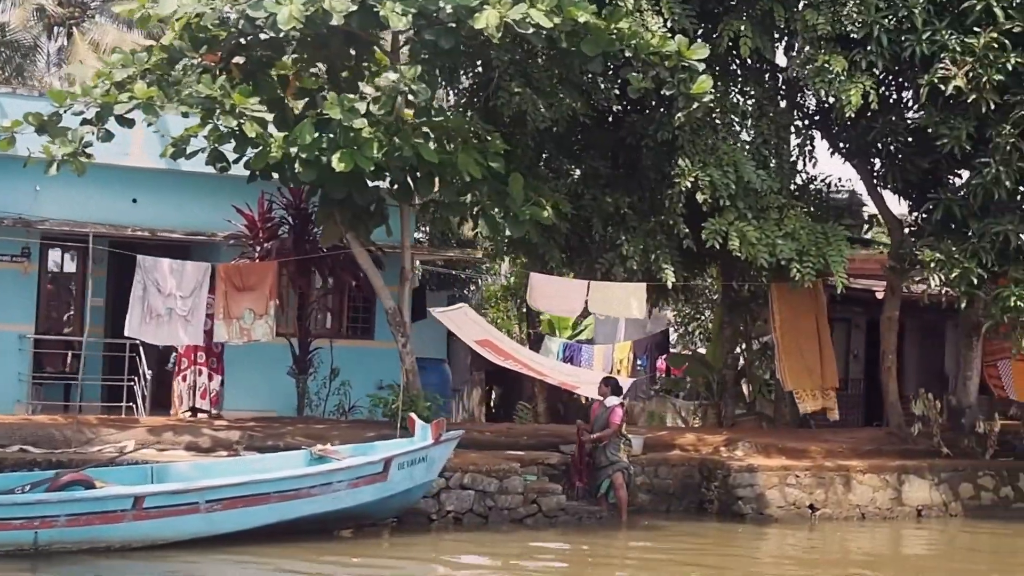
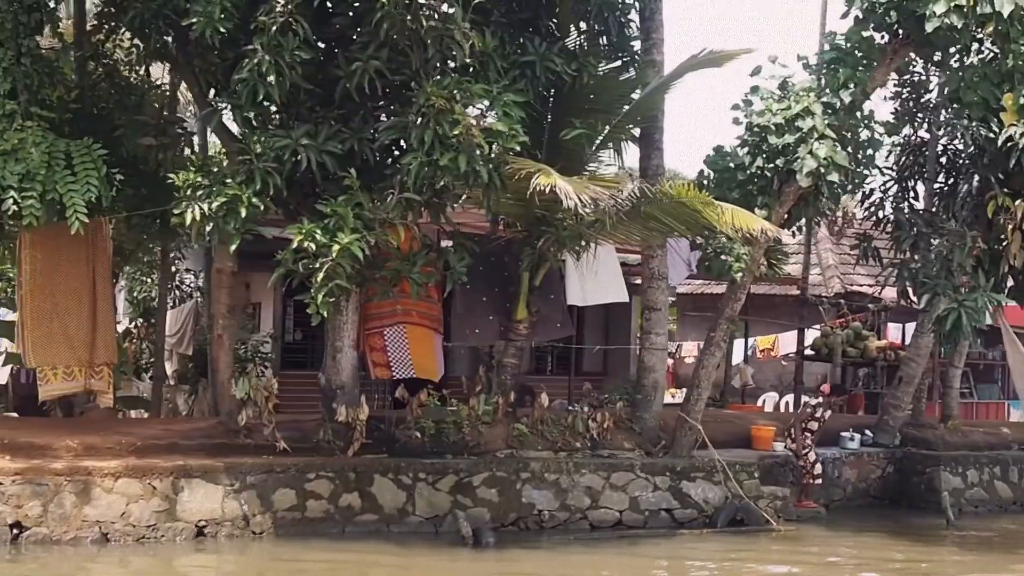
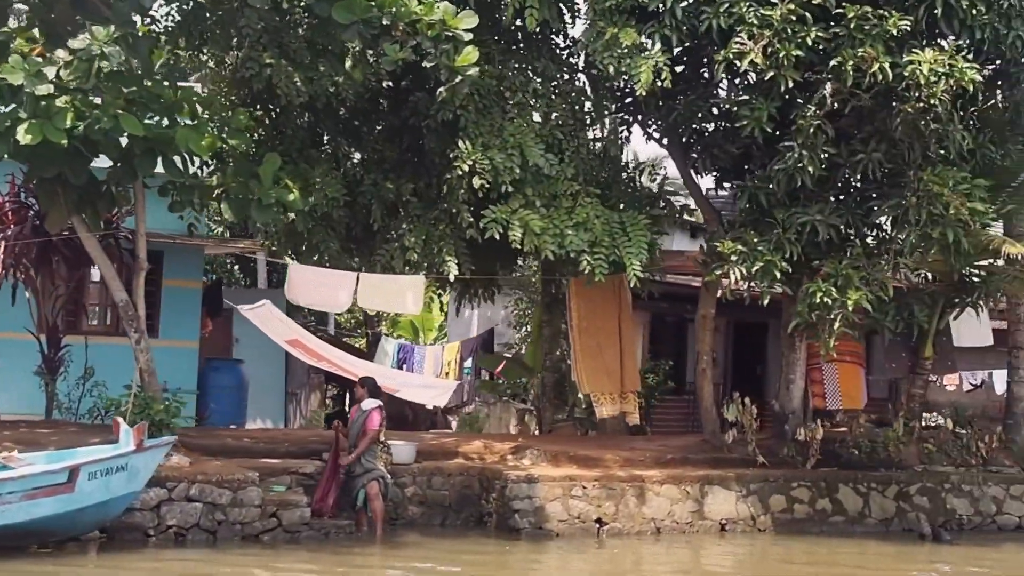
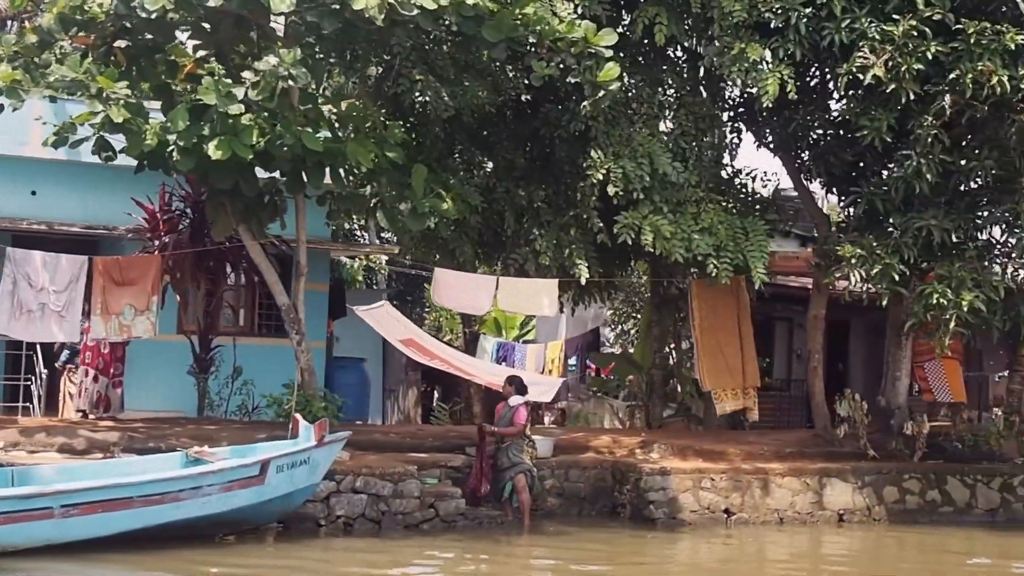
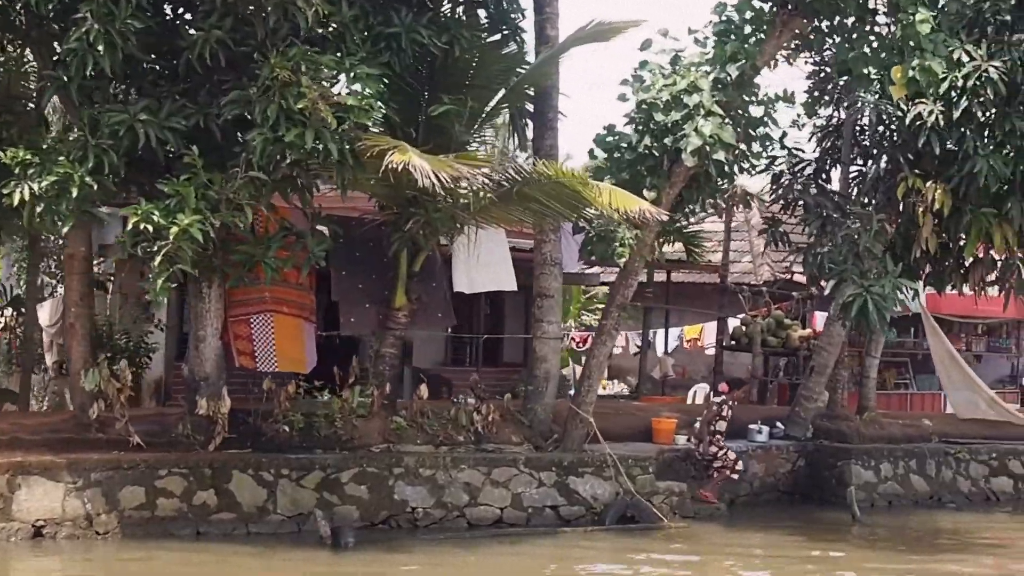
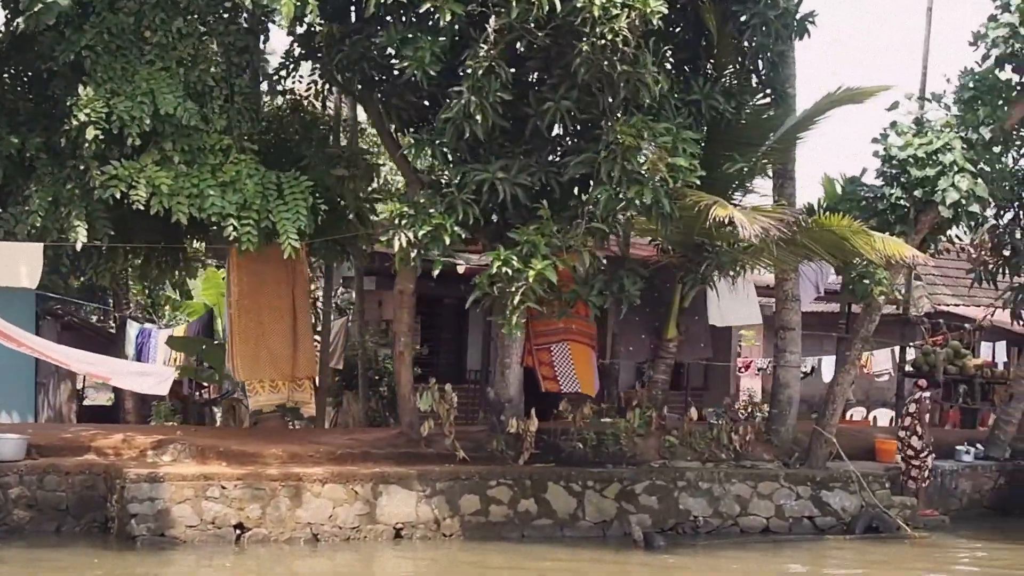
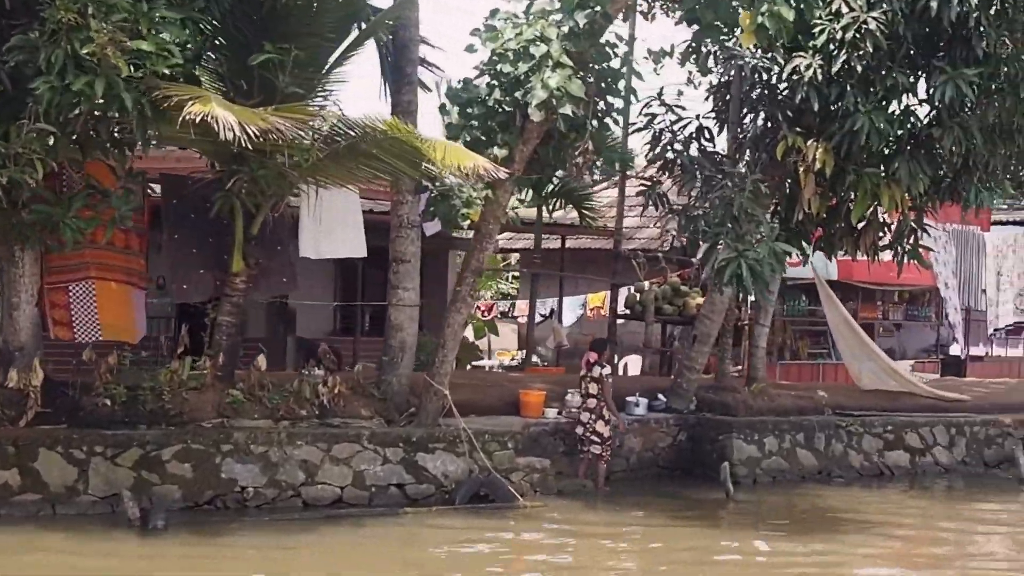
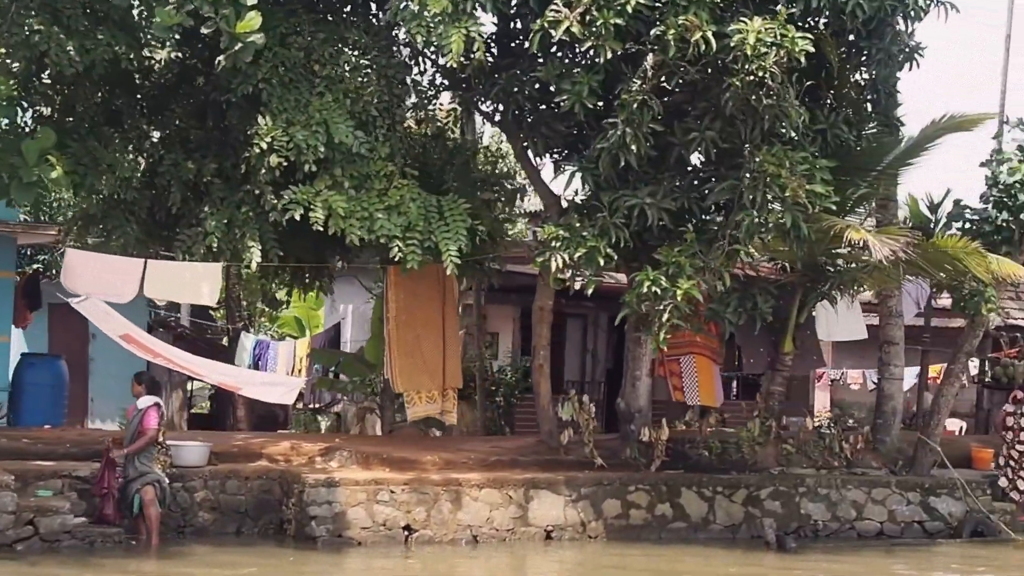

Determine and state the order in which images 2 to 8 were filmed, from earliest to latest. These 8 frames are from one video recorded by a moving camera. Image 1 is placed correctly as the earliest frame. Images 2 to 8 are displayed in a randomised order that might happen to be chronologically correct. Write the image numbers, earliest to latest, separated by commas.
4, 3, 8, 6, 2, 5, 7
